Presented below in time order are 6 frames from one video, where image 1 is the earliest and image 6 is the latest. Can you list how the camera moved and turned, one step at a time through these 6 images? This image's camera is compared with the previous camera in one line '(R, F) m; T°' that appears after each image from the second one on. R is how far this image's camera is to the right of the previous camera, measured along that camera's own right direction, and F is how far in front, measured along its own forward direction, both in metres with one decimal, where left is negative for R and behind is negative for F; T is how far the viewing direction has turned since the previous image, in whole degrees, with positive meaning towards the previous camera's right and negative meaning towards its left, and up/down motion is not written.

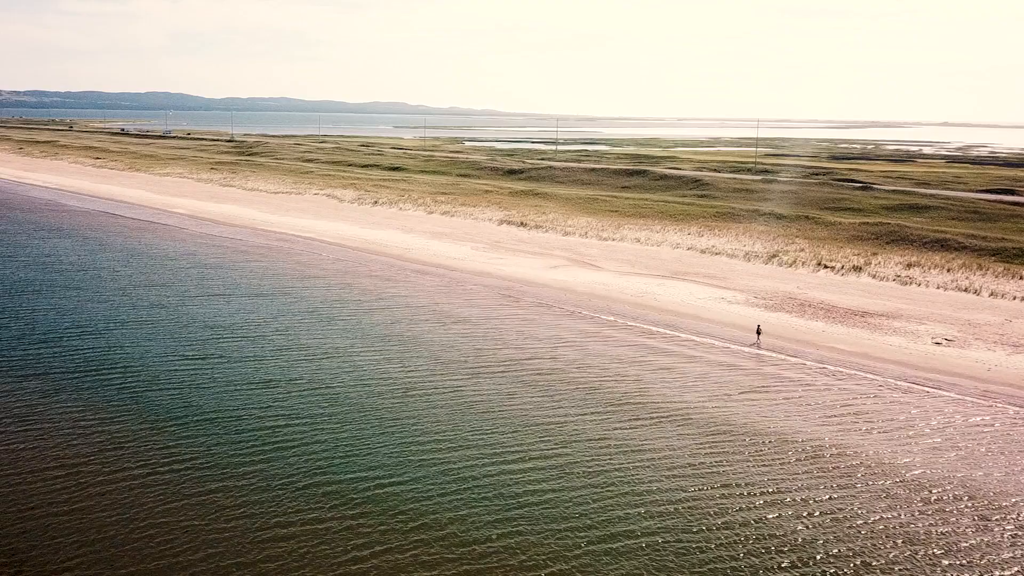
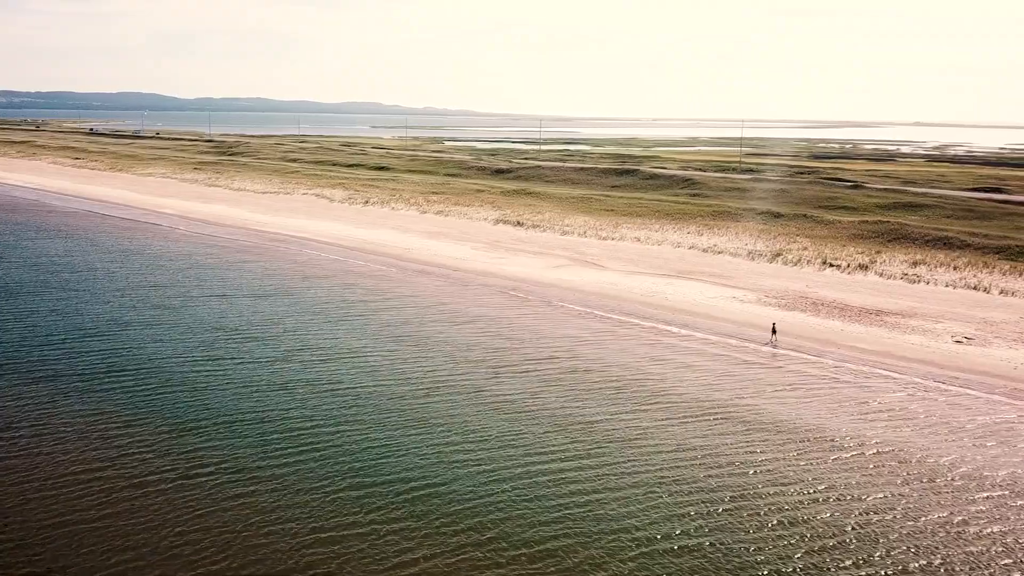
(-0.8, +0.3) m; +1°
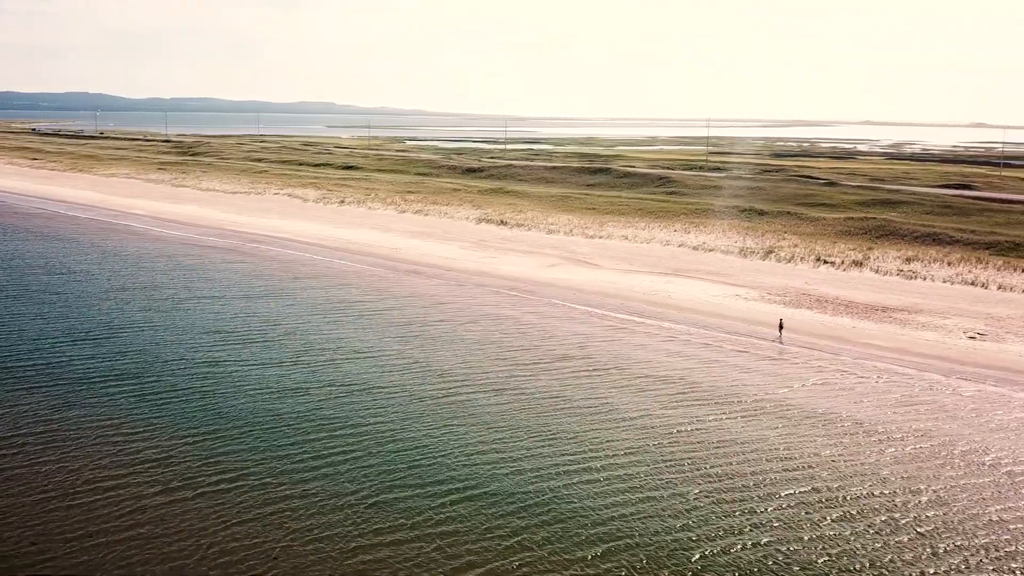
(-1.0, +0.4) m; +2°
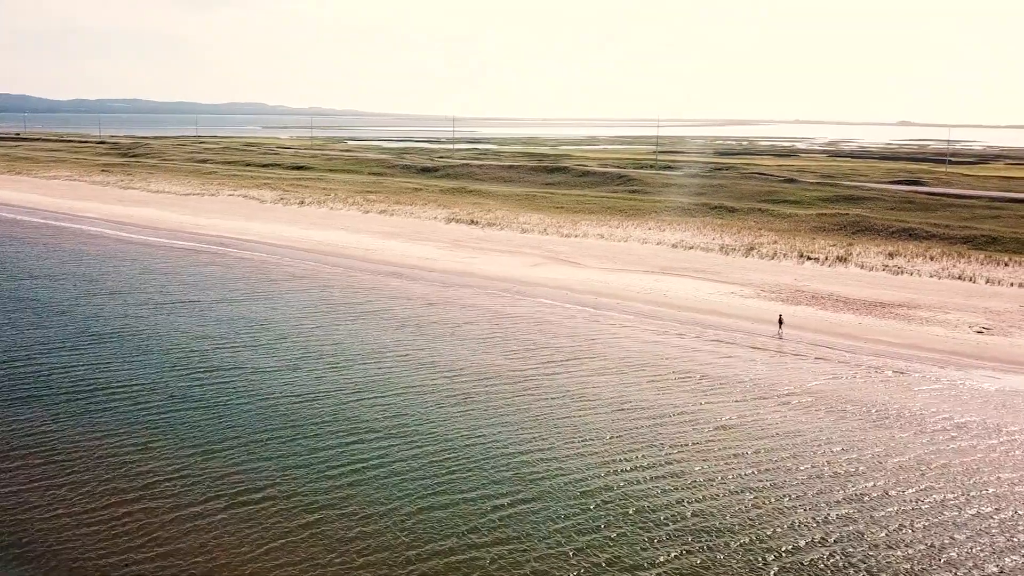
(-1.3, +0.6) m; +3°
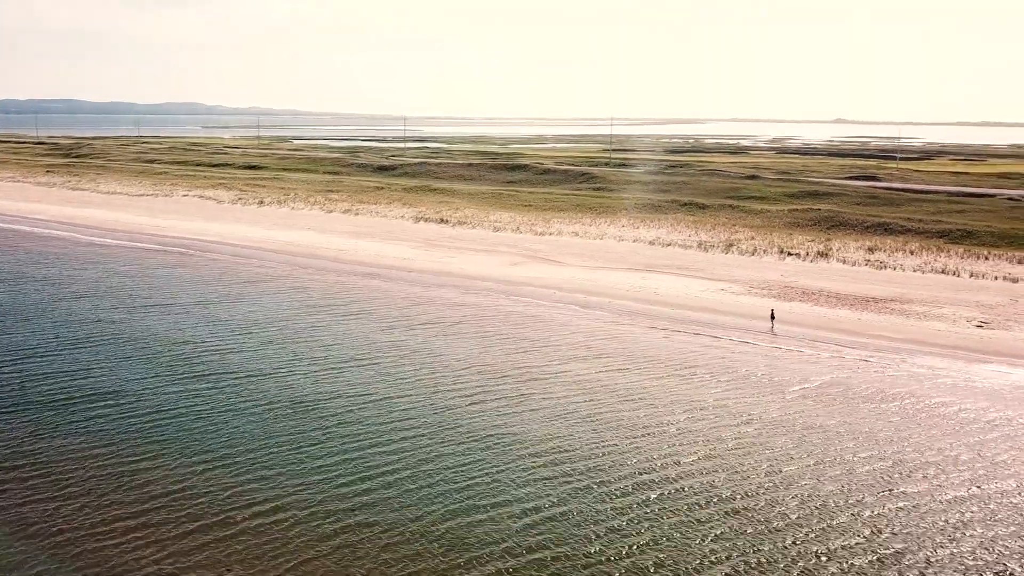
(-1.0, +0.6) m; +3°
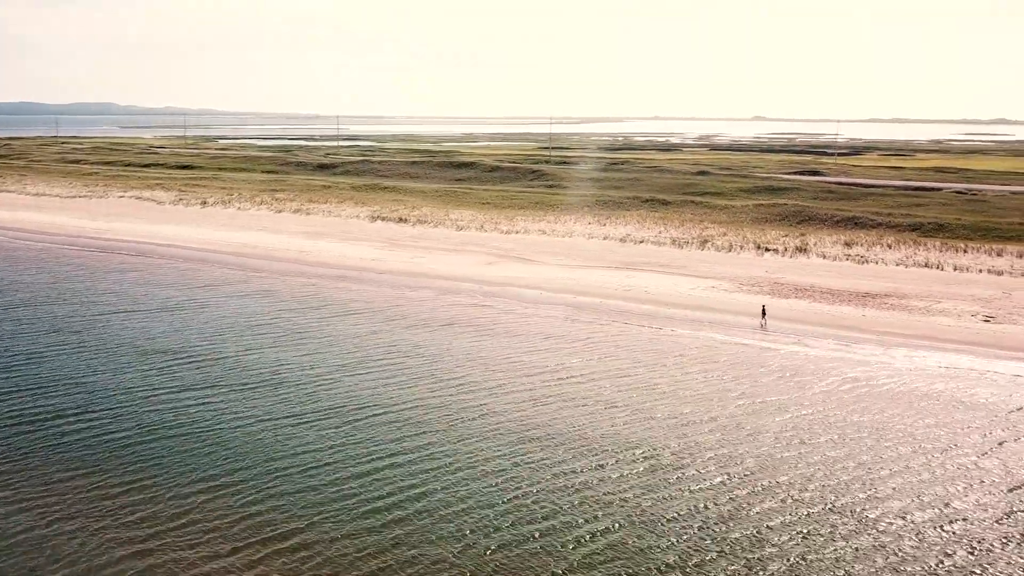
(-1.3, +1.1) m; +4°
